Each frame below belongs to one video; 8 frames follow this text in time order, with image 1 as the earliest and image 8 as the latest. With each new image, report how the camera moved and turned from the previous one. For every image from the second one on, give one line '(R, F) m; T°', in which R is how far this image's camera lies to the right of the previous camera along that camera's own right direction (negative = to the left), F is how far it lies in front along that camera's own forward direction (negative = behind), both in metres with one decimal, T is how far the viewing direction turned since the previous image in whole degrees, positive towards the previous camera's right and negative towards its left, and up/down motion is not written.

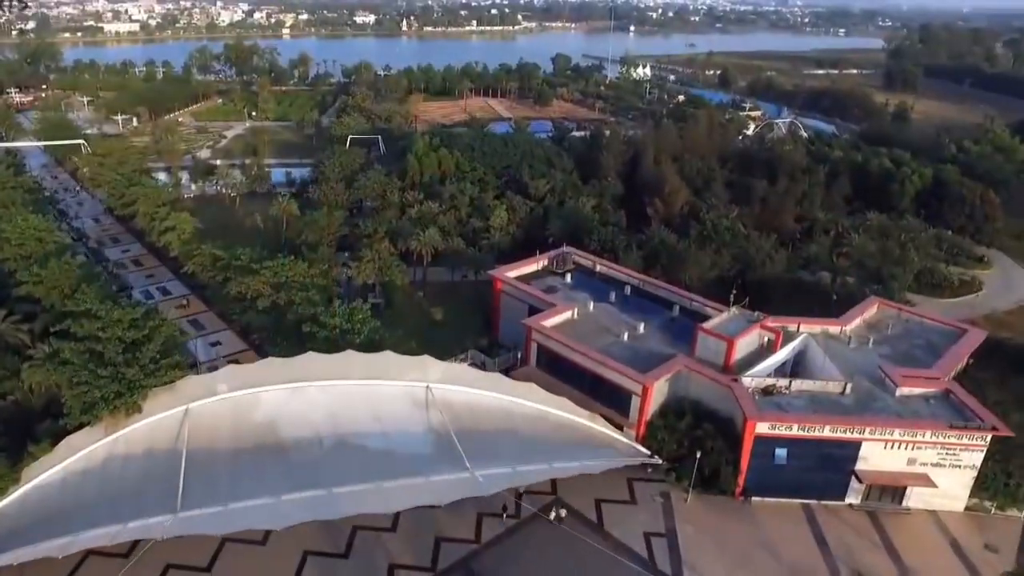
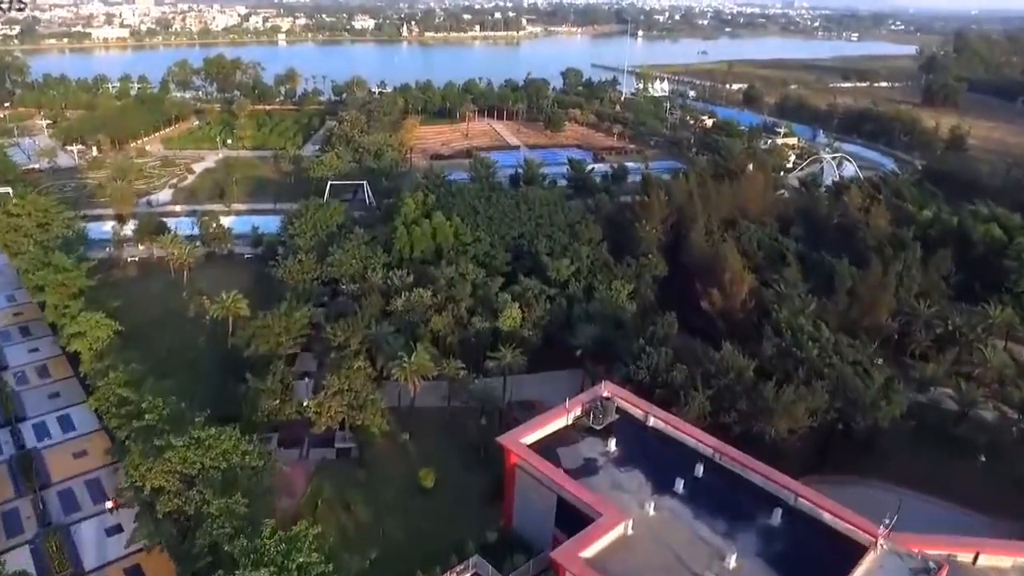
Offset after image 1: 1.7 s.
(-0.5, +8.6) m; 0°
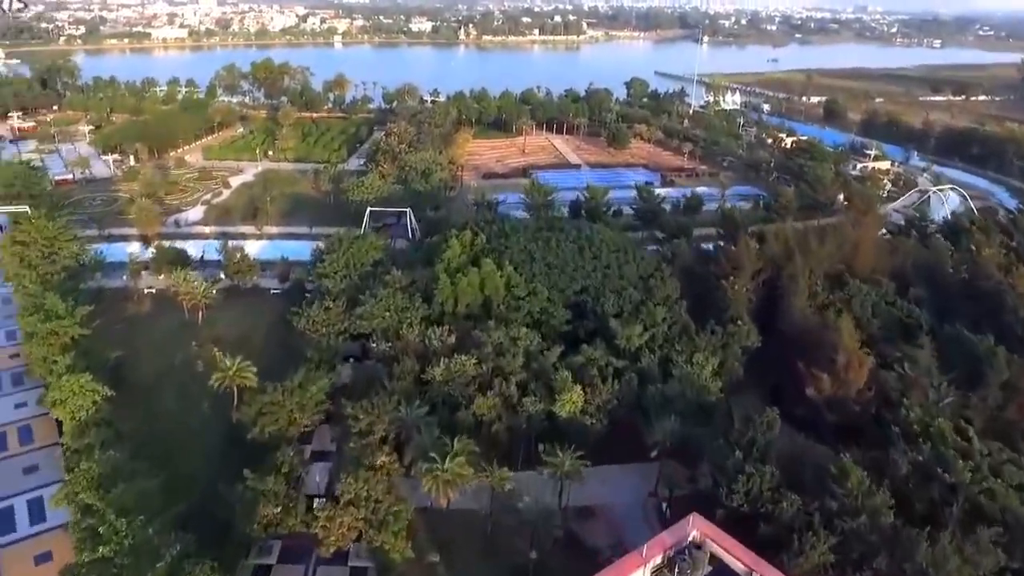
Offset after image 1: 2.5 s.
(-0.4, +5.2) m; -4°
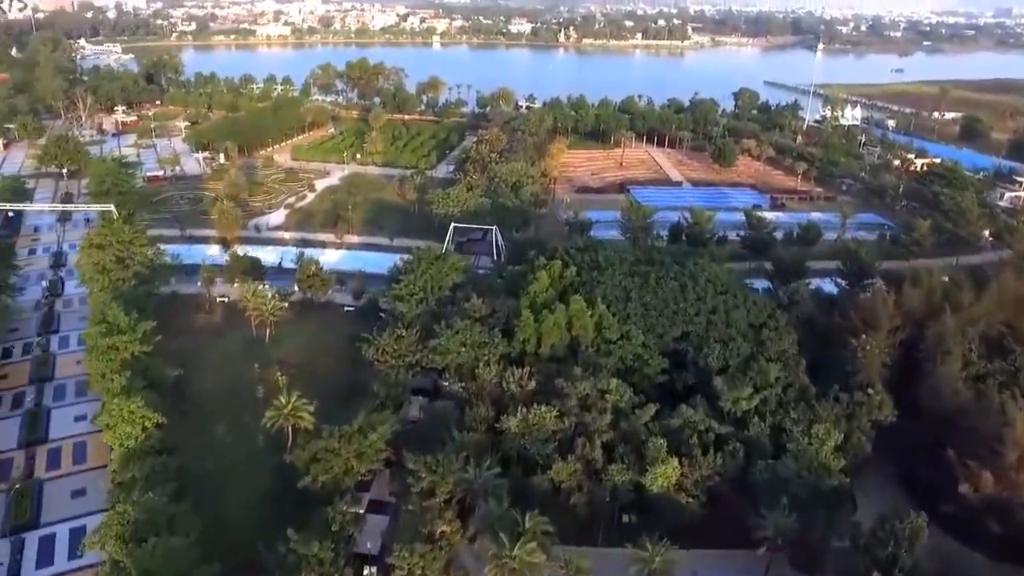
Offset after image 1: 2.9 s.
(-0.2, +3.1) m; -6°
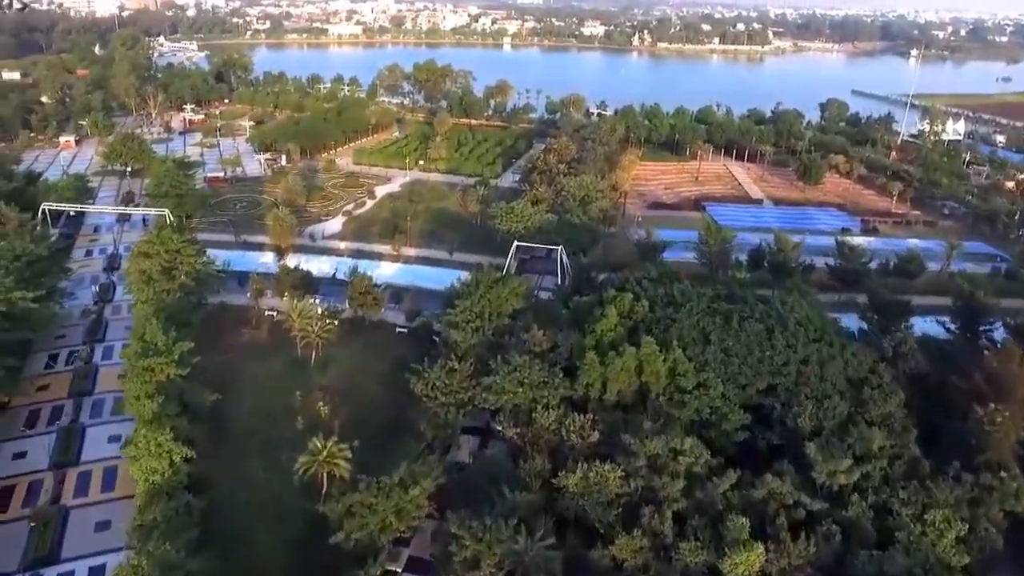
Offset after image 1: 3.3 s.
(-0.1, +2.5) m; -5°
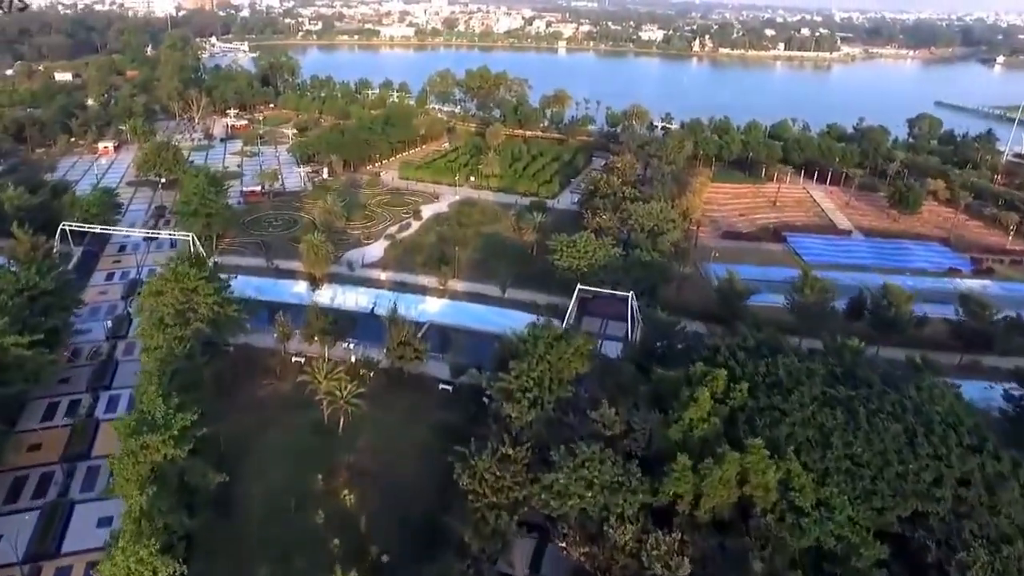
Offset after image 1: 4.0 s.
(-0.7, +4.5) m; -3°
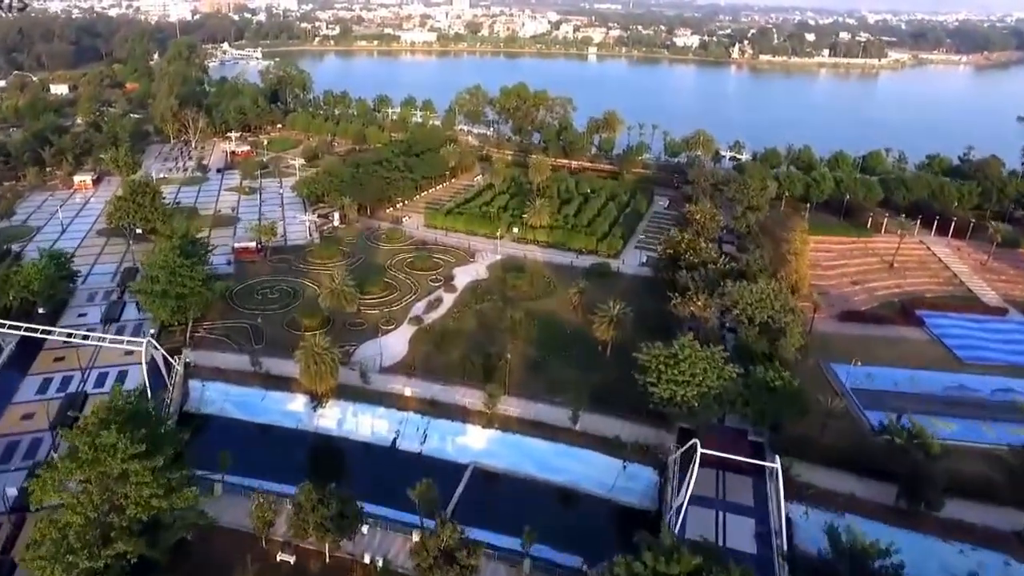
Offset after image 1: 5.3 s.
(-2.0, +9.9) m; -1°
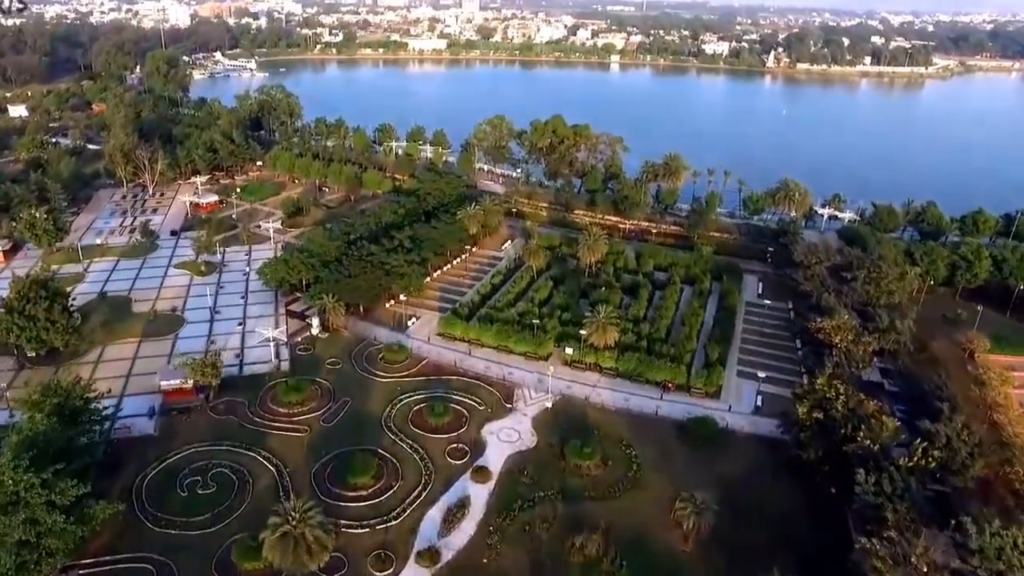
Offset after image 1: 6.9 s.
(-1.8, +13.2) m; -1°
